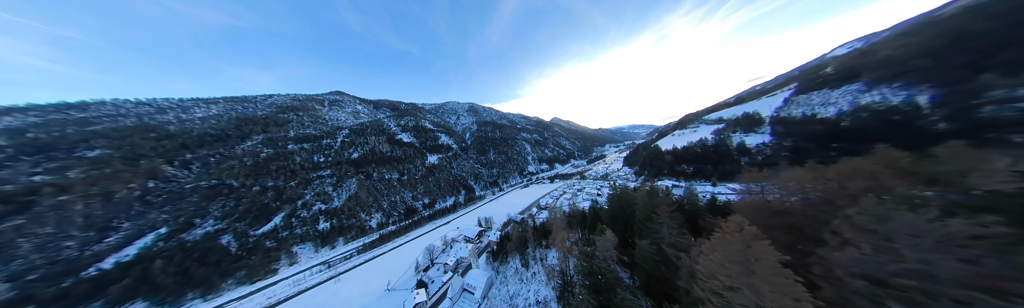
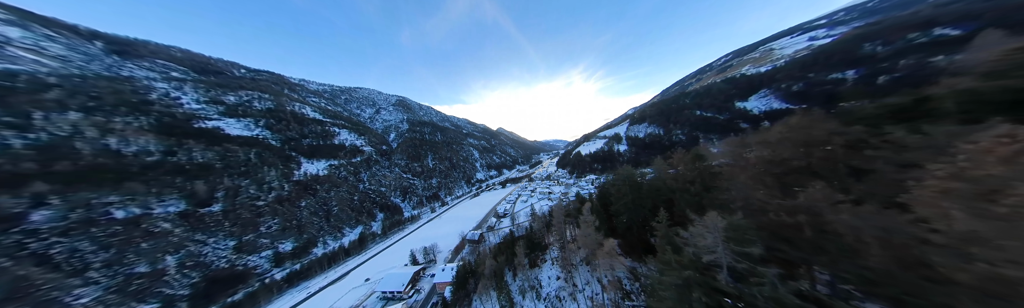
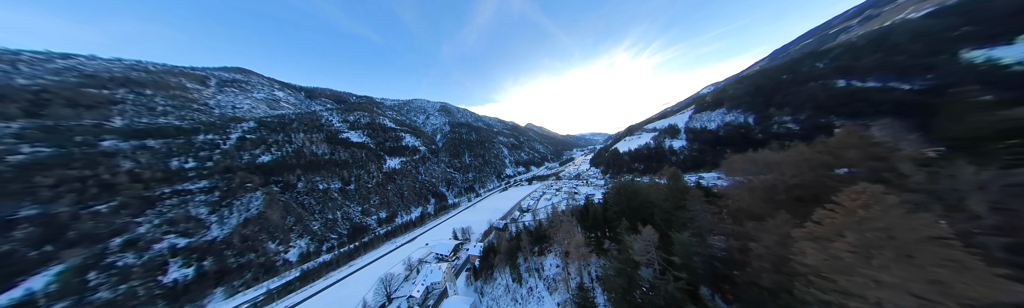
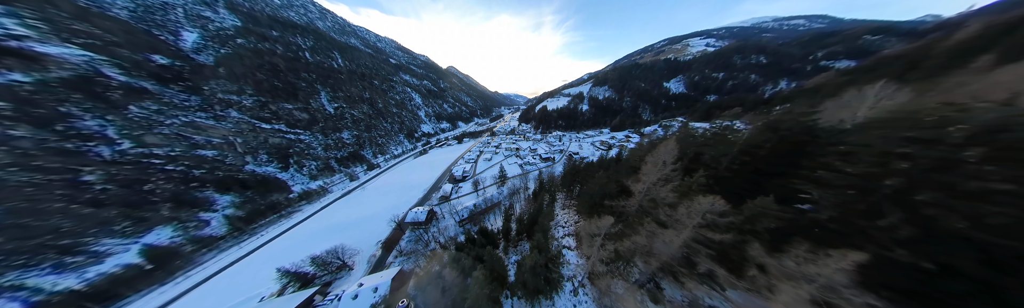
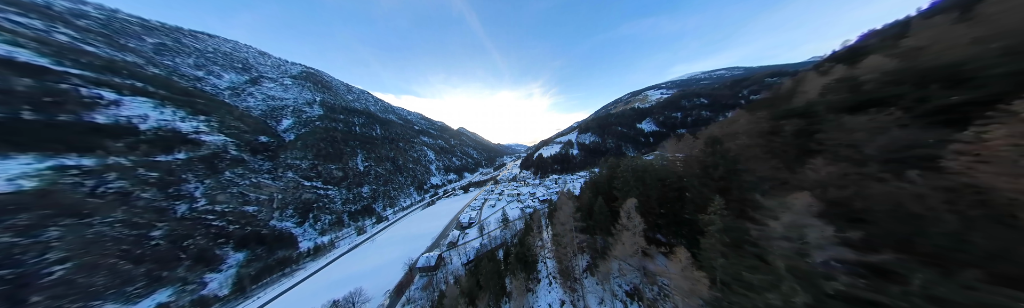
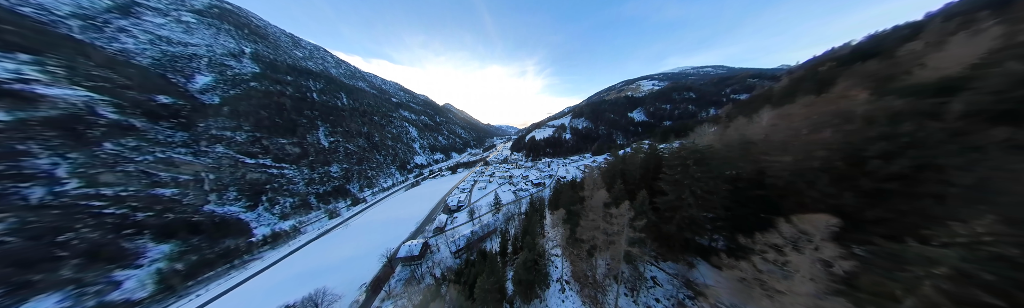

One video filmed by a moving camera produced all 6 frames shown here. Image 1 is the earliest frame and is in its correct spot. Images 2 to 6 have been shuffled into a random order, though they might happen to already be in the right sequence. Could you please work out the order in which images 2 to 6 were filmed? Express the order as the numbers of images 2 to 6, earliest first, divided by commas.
3, 2, 5, 6, 4
